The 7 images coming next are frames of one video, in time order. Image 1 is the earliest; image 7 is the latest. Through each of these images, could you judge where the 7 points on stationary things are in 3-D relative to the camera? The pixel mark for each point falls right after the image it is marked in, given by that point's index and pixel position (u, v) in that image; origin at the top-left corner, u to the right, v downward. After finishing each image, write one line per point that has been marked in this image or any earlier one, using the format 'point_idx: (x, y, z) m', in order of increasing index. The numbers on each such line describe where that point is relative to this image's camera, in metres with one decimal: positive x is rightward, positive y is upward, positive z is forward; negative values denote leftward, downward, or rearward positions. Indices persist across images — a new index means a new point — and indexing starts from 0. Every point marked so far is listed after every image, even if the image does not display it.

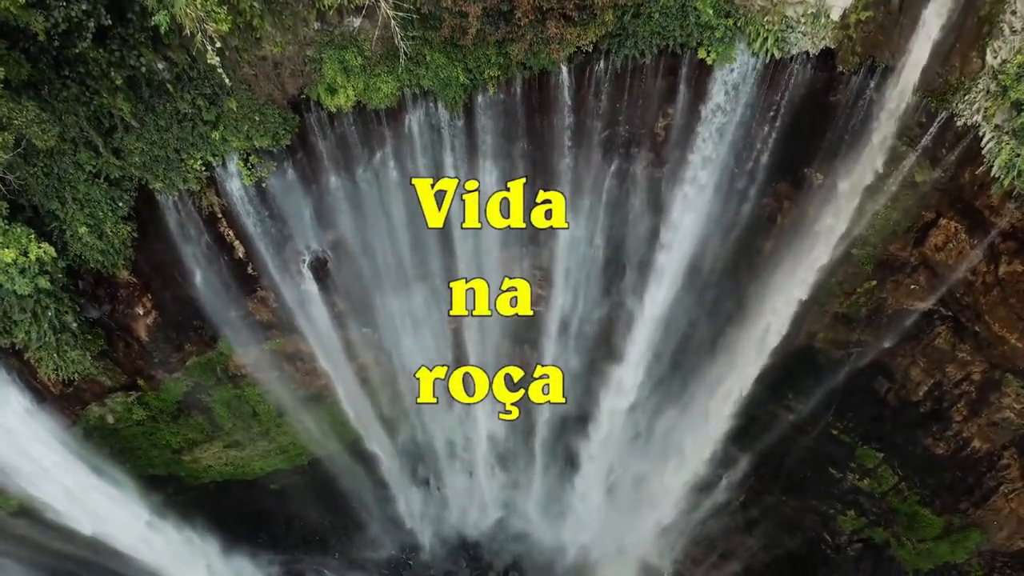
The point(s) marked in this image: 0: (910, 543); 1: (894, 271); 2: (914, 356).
0: (+7.1, -4.6, +11.9) m
1: (+5.6, +0.2, +9.8) m
2: (+6.3, -1.1, +10.5) m
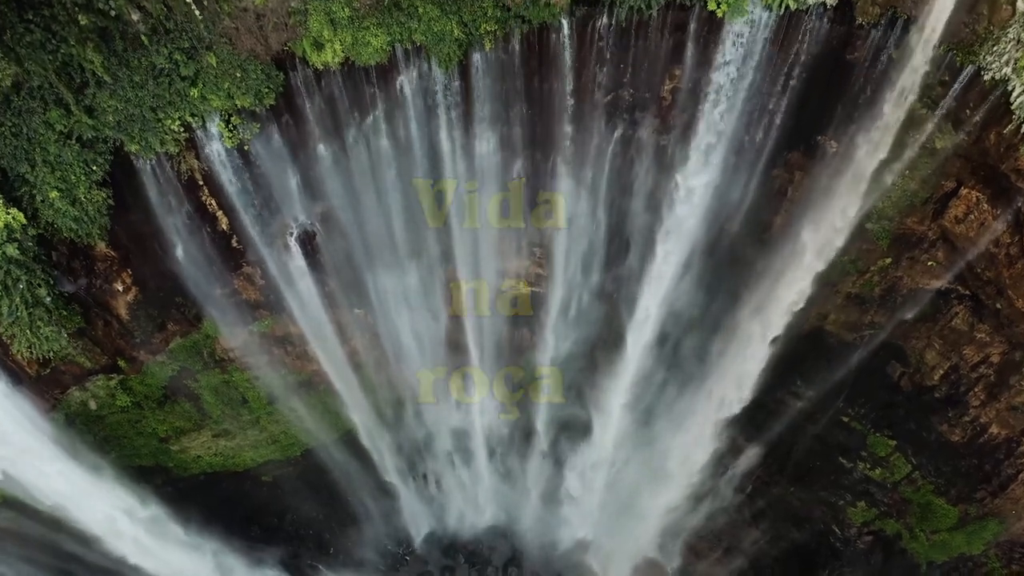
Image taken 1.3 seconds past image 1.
0: (+7.0, -4.3, +11.4) m
1: (+5.6, +0.6, +9.4) m
2: (+6.3, -0.8, +10.0) m
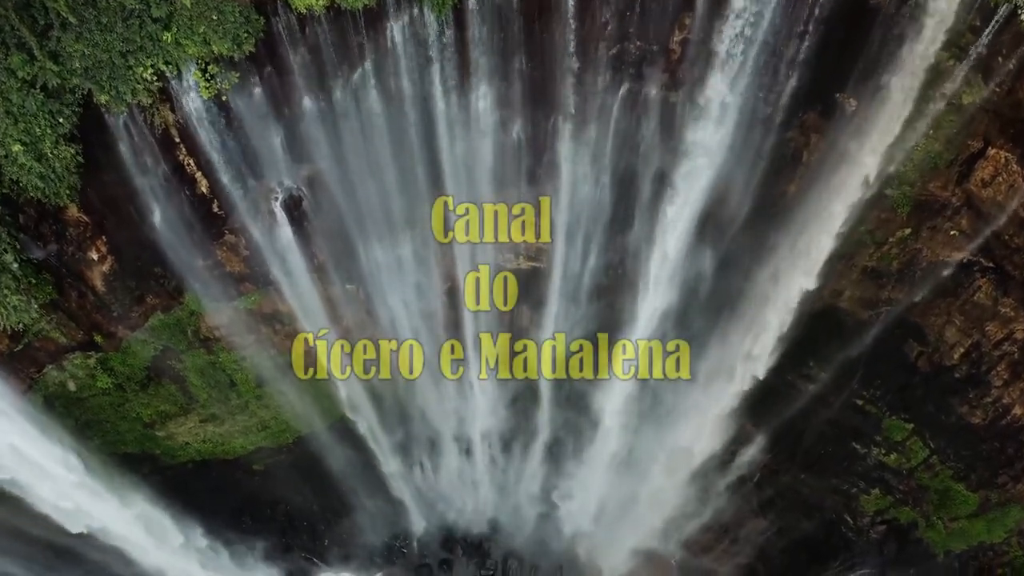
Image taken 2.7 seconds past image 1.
0: (+7.0, -3.9, +10.9) m
1: (+5.6, +1.0, +8.9) m
2: (+6.3, -0.4, +9.5) m
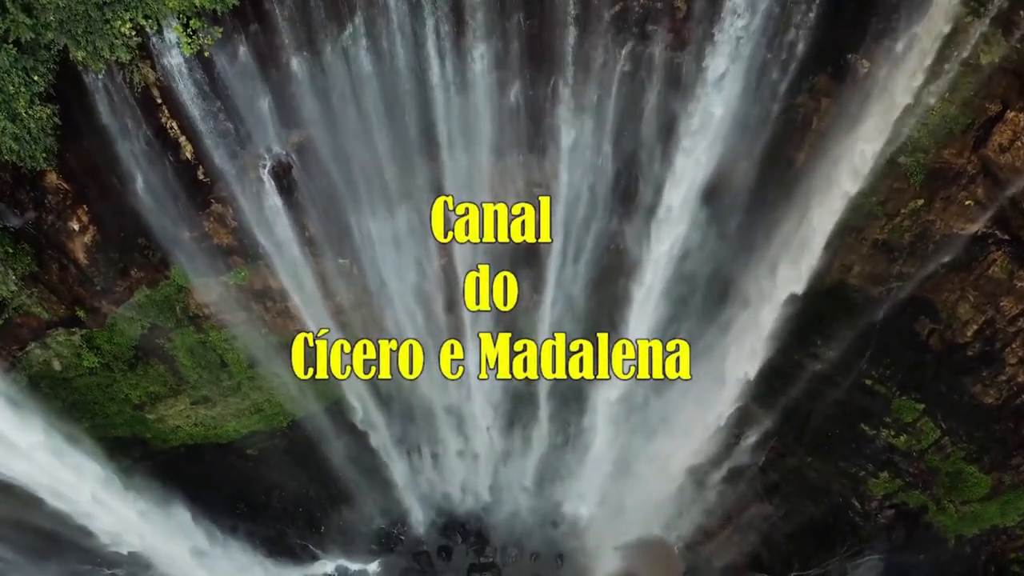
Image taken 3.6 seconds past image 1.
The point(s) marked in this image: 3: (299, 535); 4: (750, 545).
0: (+7.0, -3.5, +10.6) m
1: (+5.5, +1.4, +8.5) m
2: (+6.2, 0.0, +9.2) m
3: (-4.0, -4.6, +12.4) m
4: (+4.3, -4.7, +12.2) m
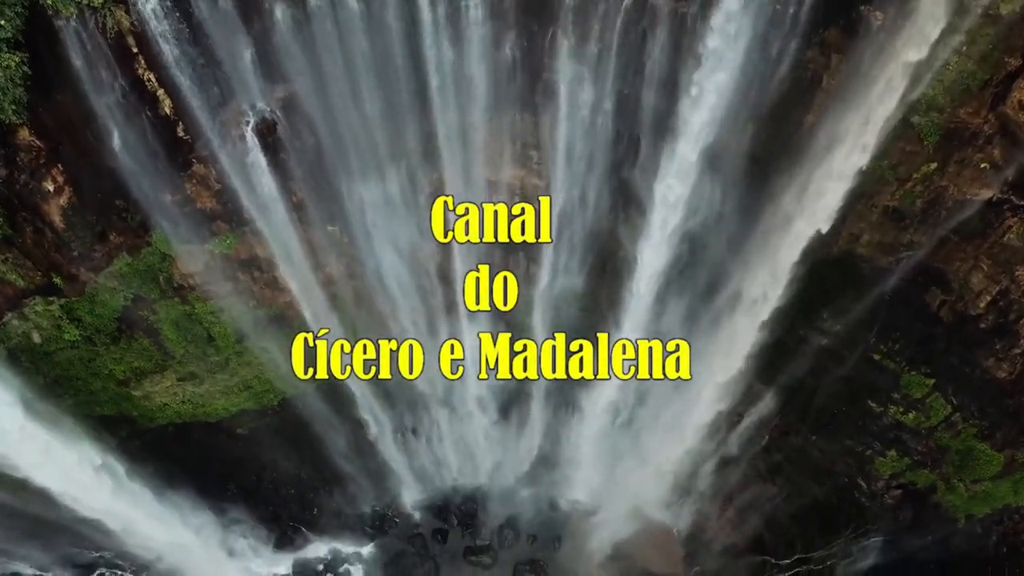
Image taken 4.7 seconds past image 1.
0: (+7.0, -3.0, +10.3) m
1: (+5.5, +1.8, +8.1) m
2: (+6.2, +0.4, +8.8) m
3: (-4.0, -4.1, +12.1) m
4: (+4.3, -4.2, +11.9) m
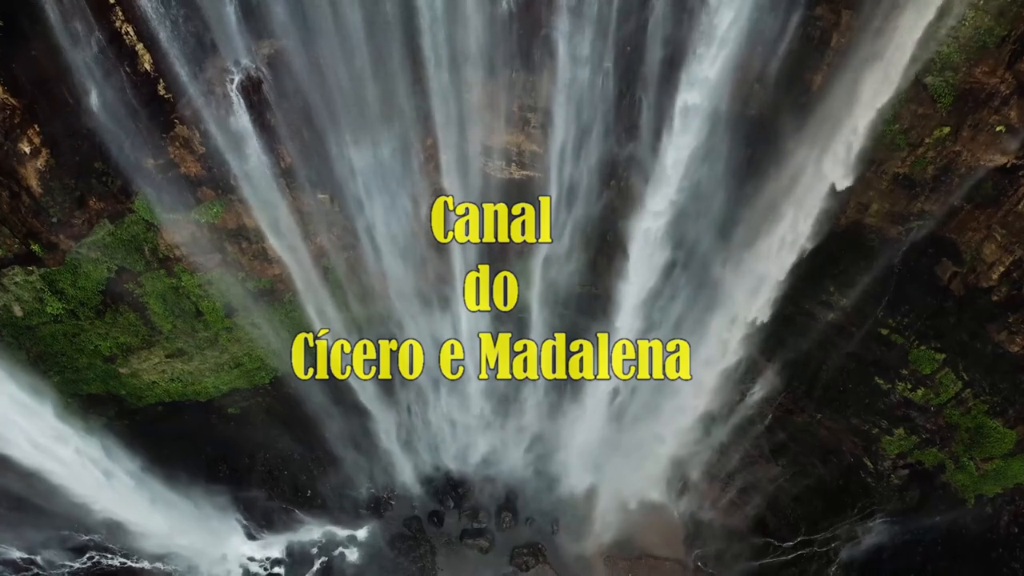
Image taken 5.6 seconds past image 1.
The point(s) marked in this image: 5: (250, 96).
0: (+6.9, -2.6, +10.0) m
1: (+5.5, +2.2, +7.8) m
2: (+6.1, +0.8, +8.5) m
3: (-4.1, -3.7, +11.8) m
4: (+4.3, -3.8, +11.6) m
5: (-3.3, +2.3, +8.5) m
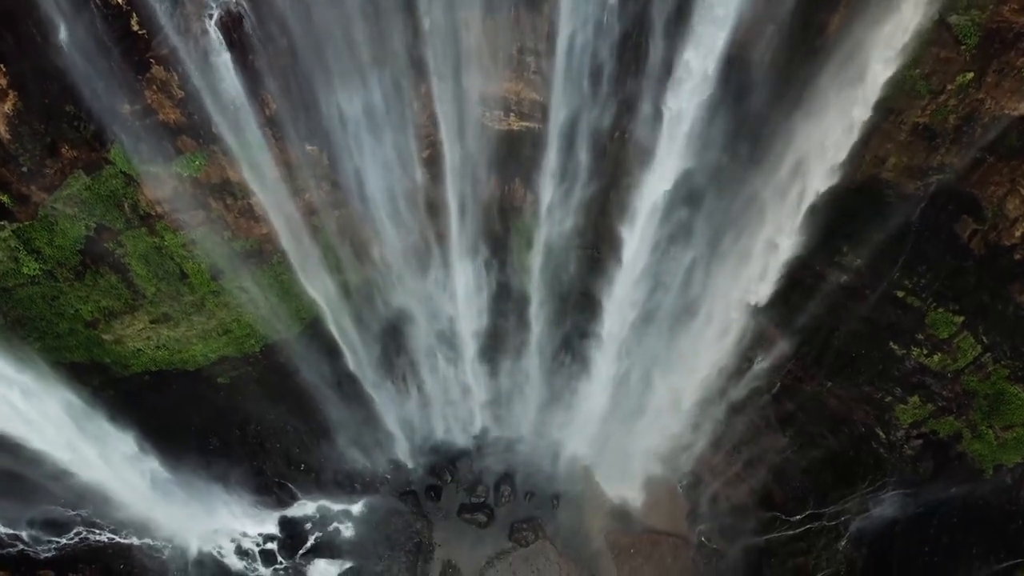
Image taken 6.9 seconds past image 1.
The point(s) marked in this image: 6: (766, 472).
0: (+6.9, -2.0, +9.6) m
1: (+5.4, +2.7, +7.3) m
2: (+6.1, +1.4, +8.0) m
3: (-4.1, -3.1, +11.4) m
4: (+4.2, -3.2, +11.2) m
5: (-3.3, +2.9, +8.0) m
6: (+4.4, -3.0, +11.2) m
